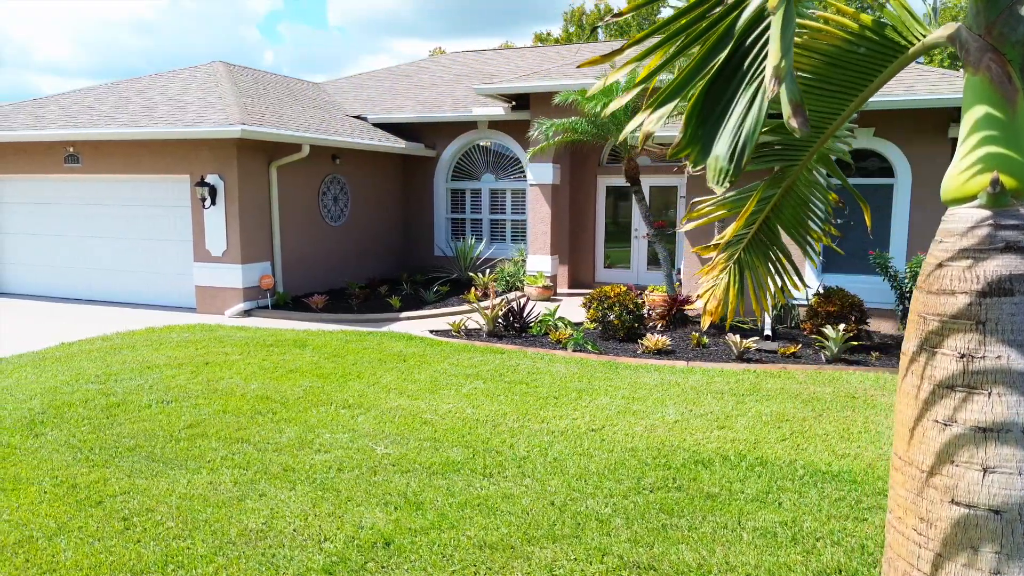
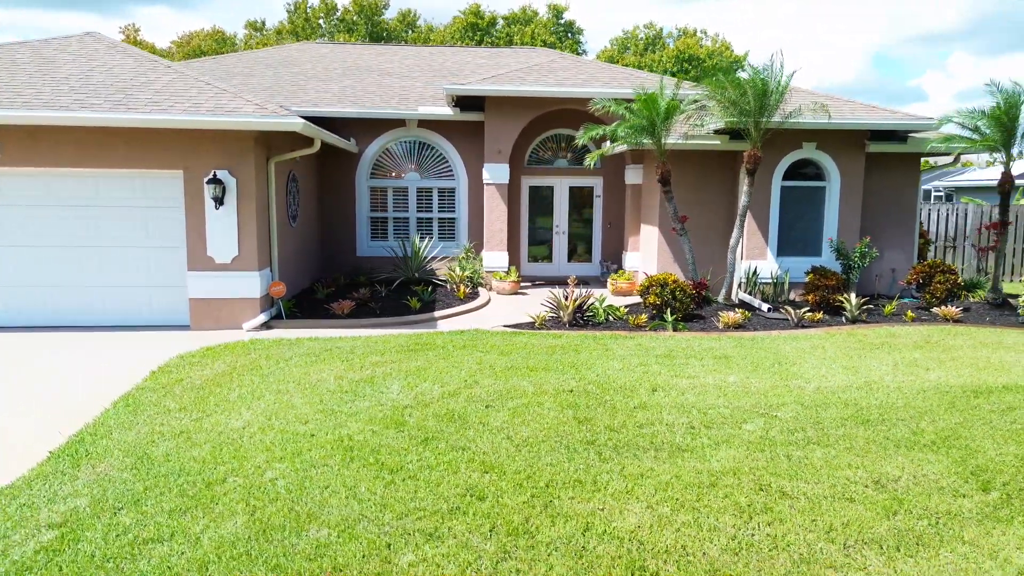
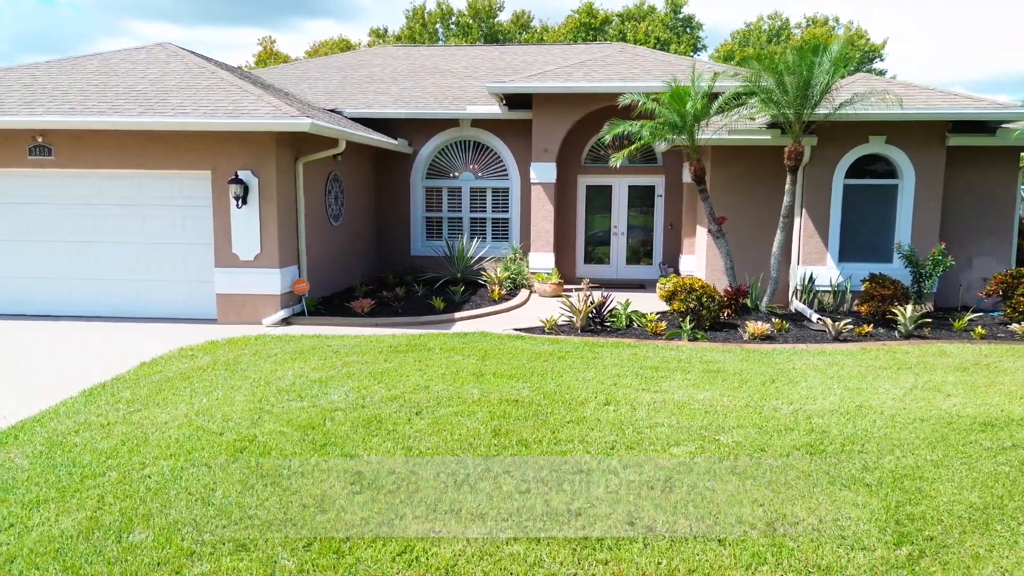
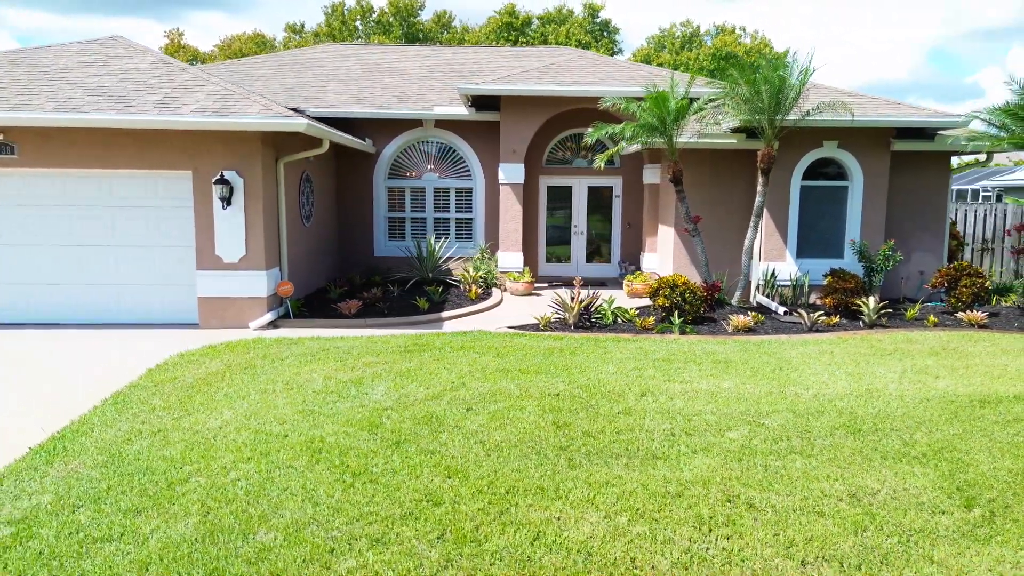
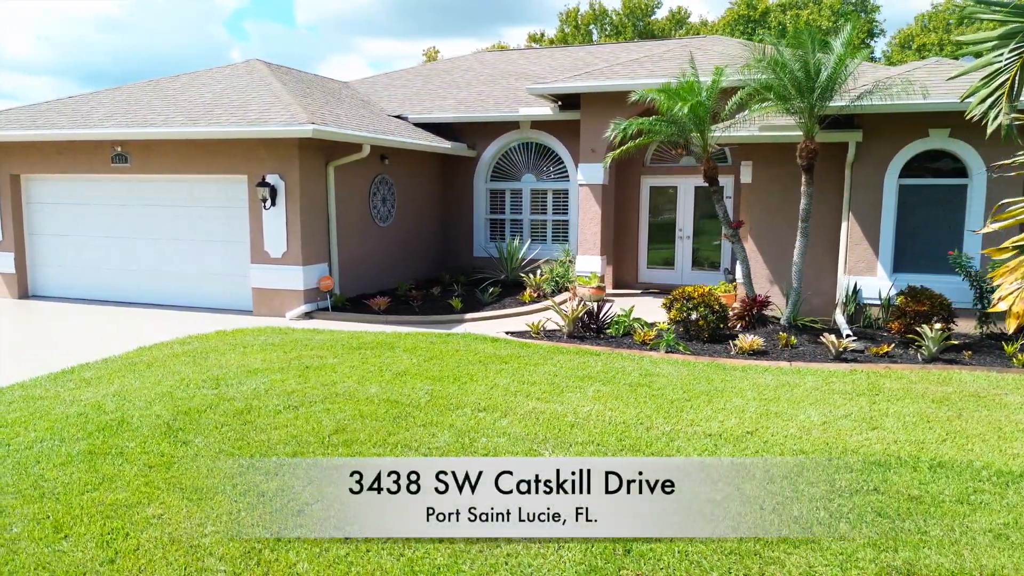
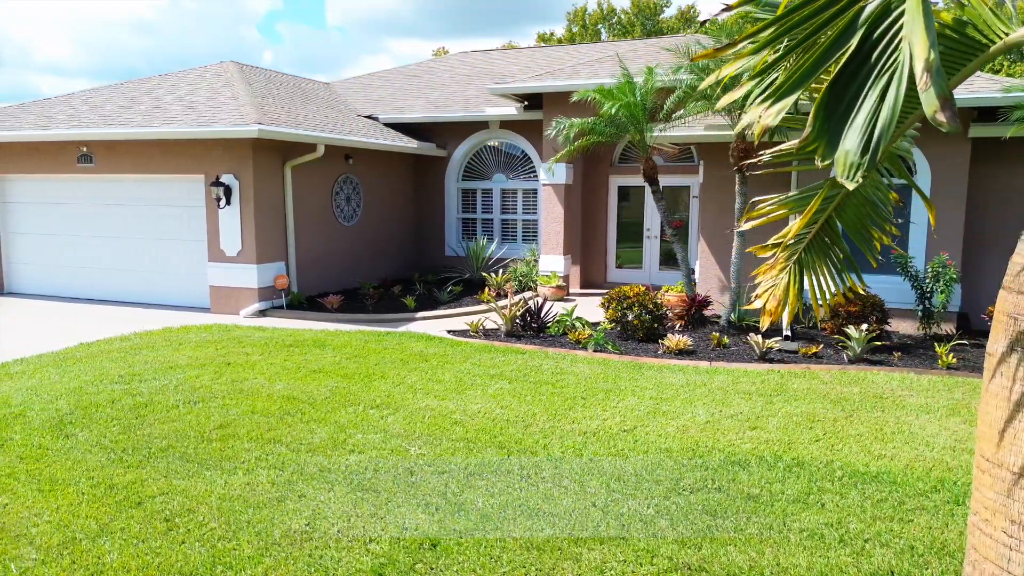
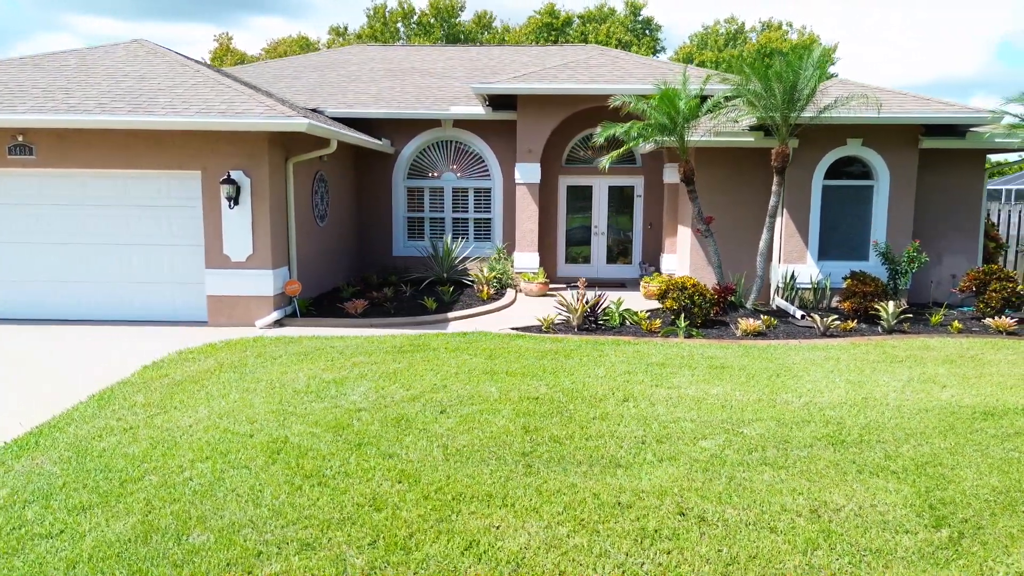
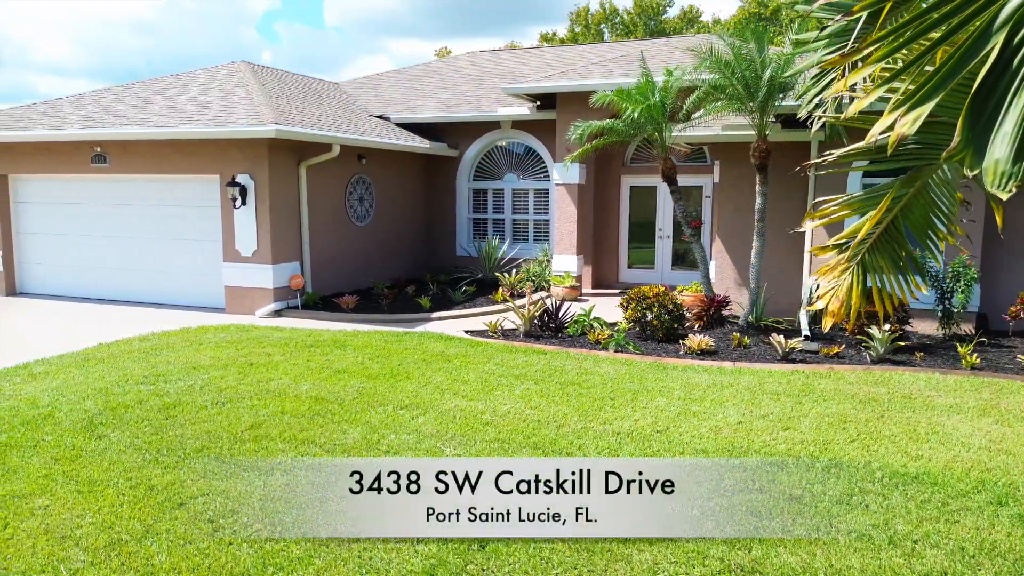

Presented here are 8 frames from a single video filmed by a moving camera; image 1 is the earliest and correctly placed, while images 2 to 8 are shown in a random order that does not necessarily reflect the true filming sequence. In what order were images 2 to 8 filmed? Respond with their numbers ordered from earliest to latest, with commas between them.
6, 8, 5, 3, 7, 4, 2
